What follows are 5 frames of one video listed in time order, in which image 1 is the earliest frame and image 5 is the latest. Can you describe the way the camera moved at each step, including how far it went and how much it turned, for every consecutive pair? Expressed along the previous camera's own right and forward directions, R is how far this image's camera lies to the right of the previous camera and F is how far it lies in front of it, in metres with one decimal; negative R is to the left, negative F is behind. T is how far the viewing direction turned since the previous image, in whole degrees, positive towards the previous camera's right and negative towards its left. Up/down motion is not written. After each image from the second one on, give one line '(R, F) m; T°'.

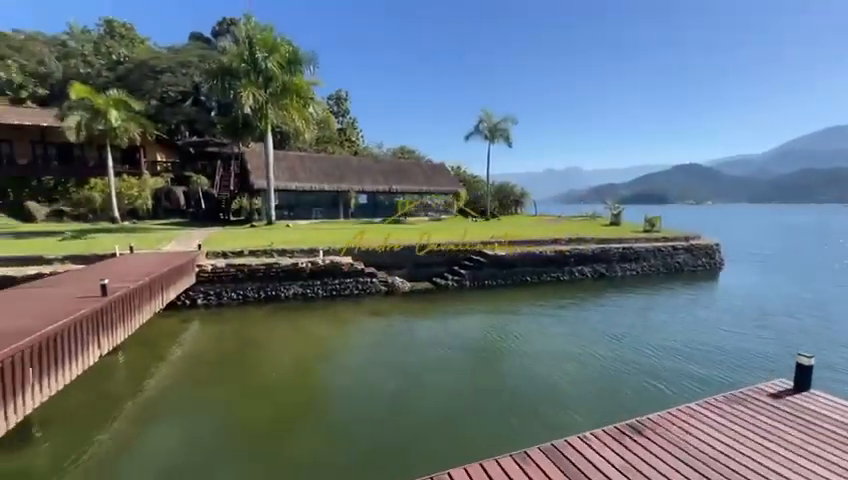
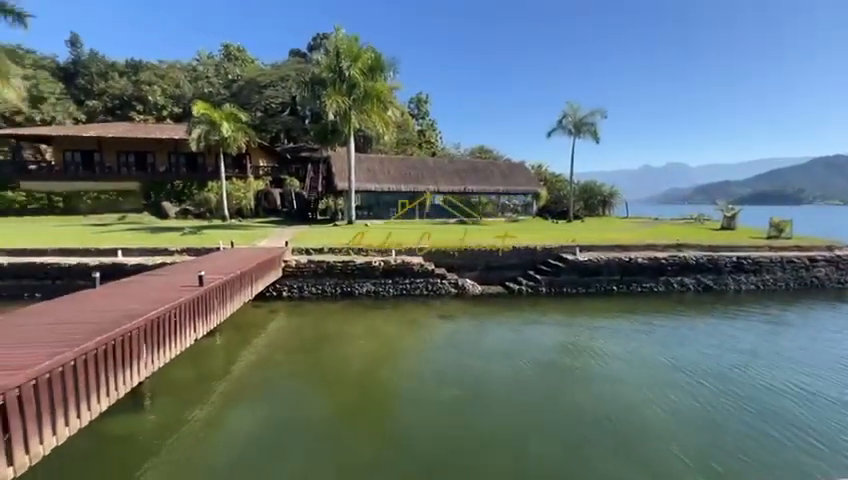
(+0.3, +0.4) m; -12°
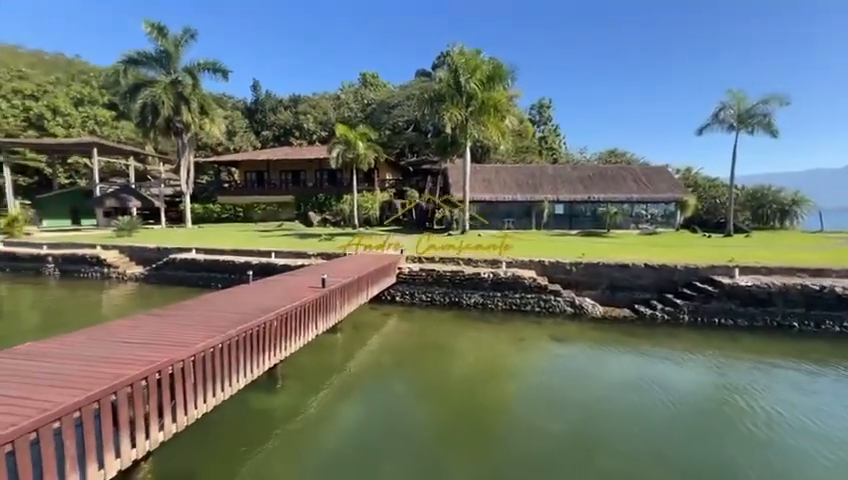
(+0.4, +0.2) m; -19°
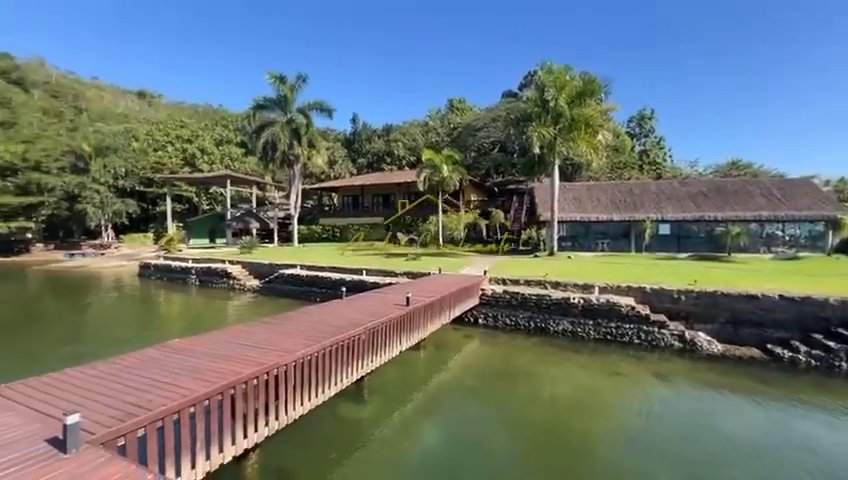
(+0.1, -0.1) m; -14°
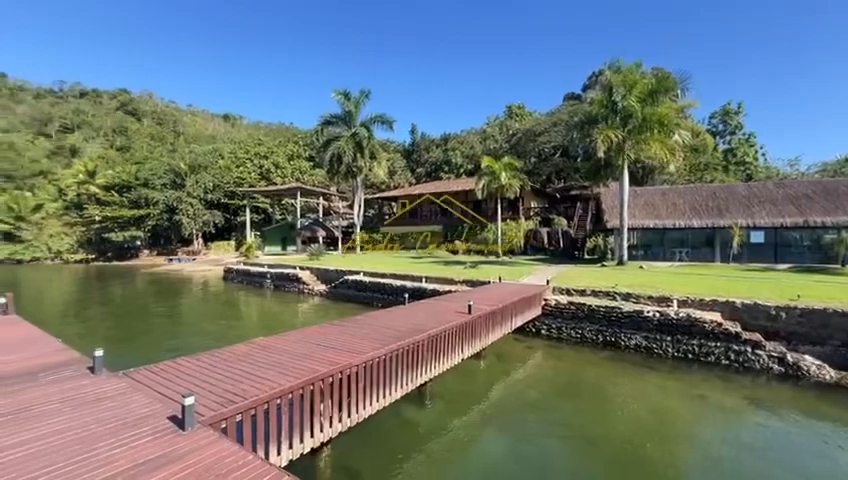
(-0.2, -0.2) m; -9°
